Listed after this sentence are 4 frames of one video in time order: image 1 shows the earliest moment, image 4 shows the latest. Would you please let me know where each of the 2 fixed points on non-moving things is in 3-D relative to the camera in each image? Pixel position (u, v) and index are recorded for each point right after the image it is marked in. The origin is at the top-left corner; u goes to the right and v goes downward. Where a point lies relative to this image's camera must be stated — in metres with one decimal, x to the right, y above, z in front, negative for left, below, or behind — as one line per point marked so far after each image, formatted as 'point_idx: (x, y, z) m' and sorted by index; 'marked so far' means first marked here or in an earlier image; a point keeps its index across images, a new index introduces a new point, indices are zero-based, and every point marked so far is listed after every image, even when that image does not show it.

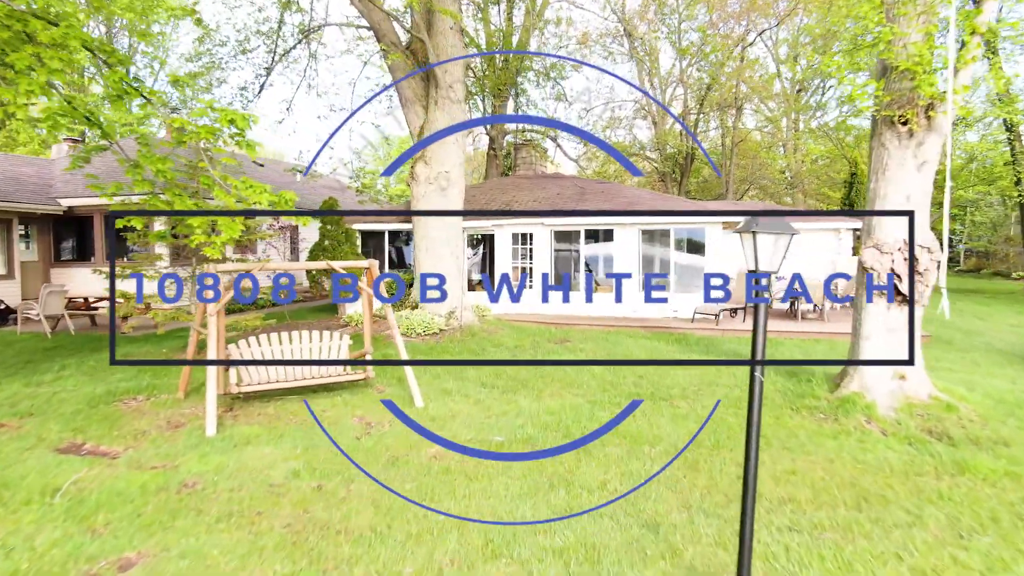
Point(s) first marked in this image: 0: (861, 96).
0: (+2.1, +1.2, +5.6) m
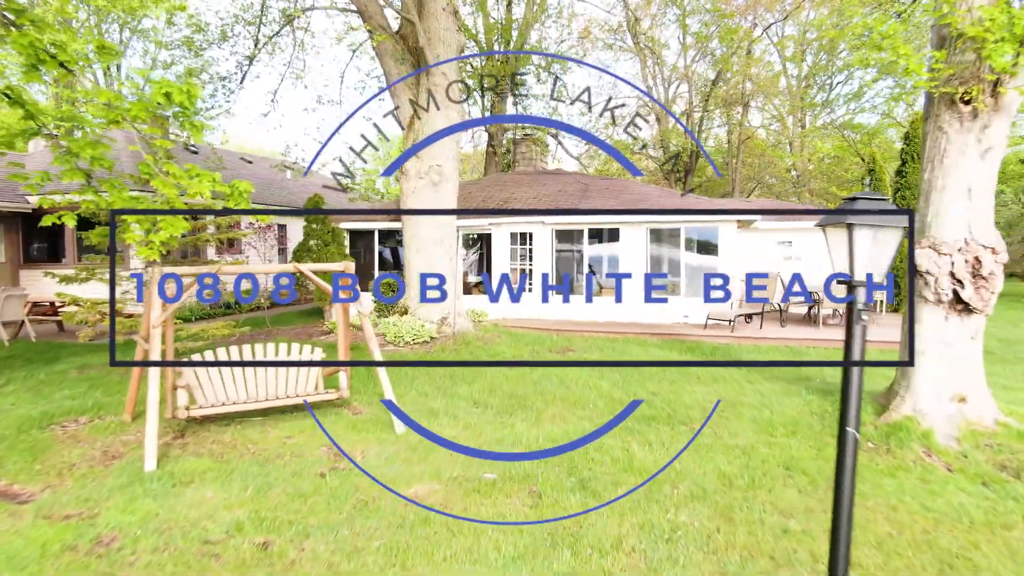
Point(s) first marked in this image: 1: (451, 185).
0: (+2.1, +1.1, +4.7) m
1: (-0.7, +1.1, +9.9) m
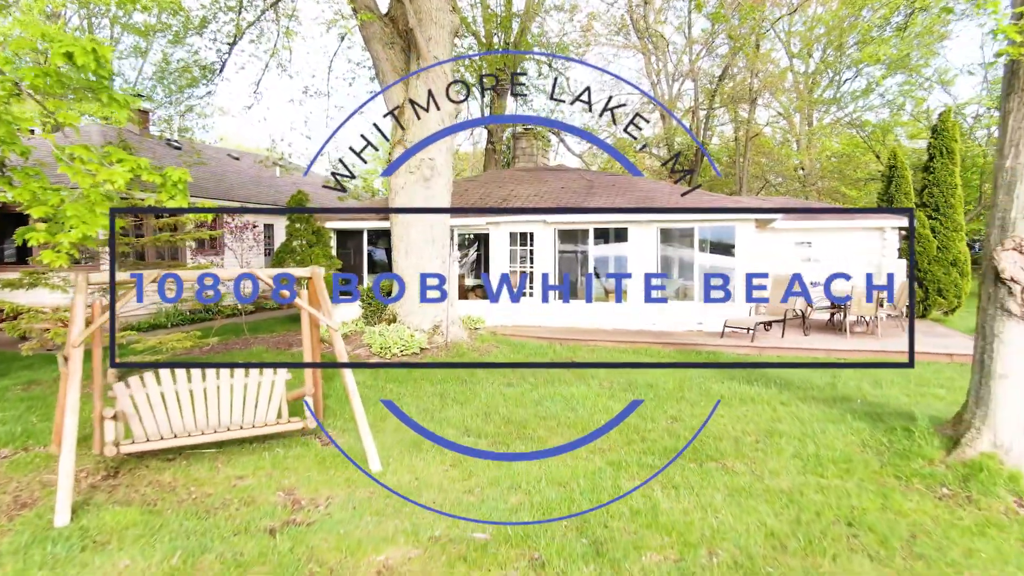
0: (+2.1, +1.1, +3.9) m
1: (-0.7, +1.1, +9.1) m
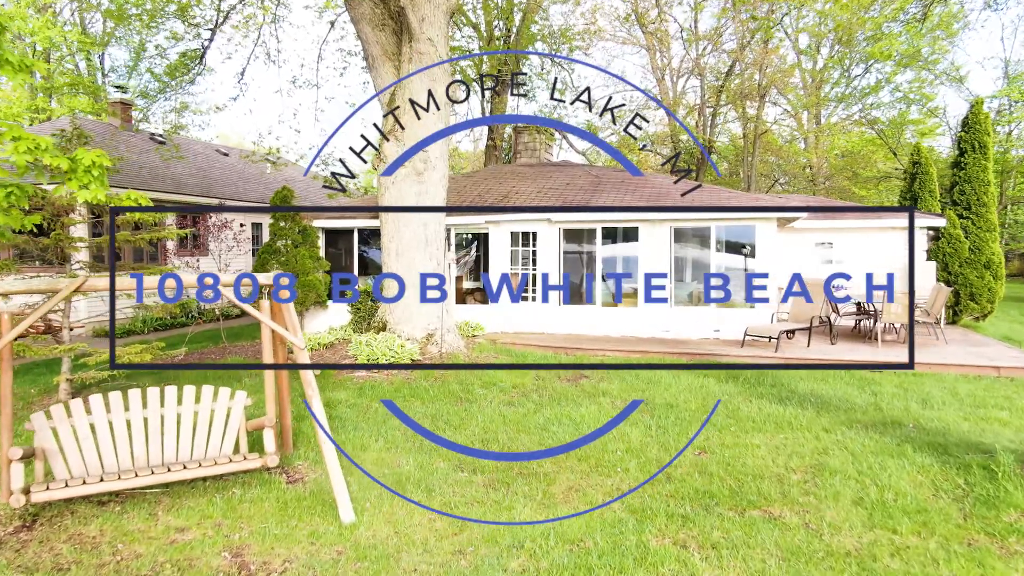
0: (+2.1, +1.0, +3.1) m
1: (-0.7, +1.0, +8.3) m
